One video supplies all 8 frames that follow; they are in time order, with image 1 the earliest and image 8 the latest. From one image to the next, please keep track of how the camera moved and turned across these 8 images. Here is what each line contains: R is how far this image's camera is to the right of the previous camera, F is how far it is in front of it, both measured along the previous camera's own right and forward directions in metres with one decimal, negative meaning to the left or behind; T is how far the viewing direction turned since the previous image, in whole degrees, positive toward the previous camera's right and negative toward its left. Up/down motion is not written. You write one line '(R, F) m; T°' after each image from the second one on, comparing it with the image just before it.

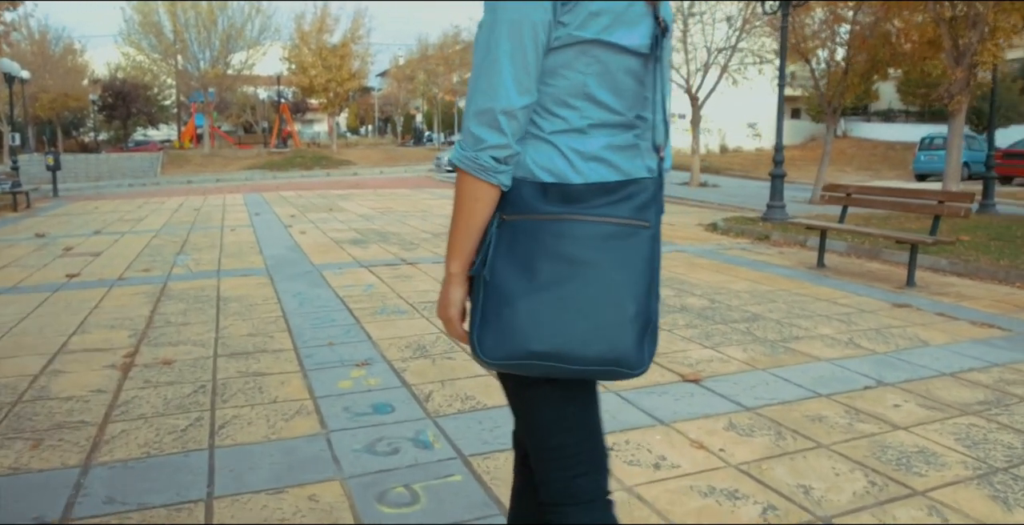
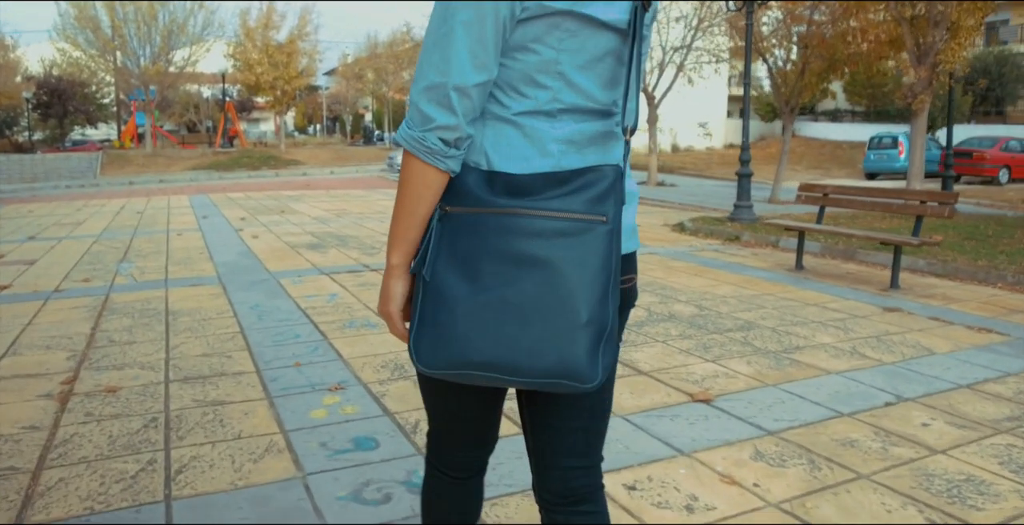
(-0.2, +0.5) m; +3°
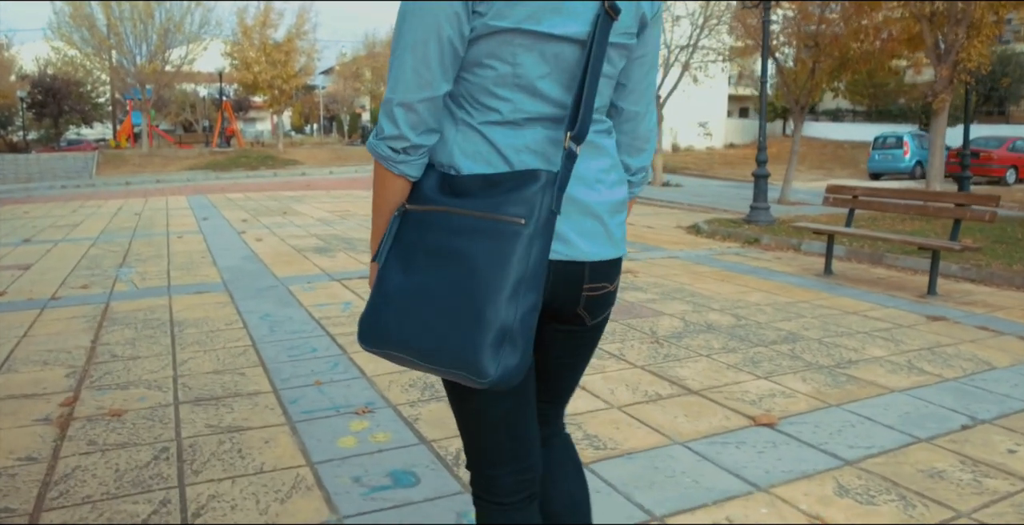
(-0.2, +0.4) m; 0°
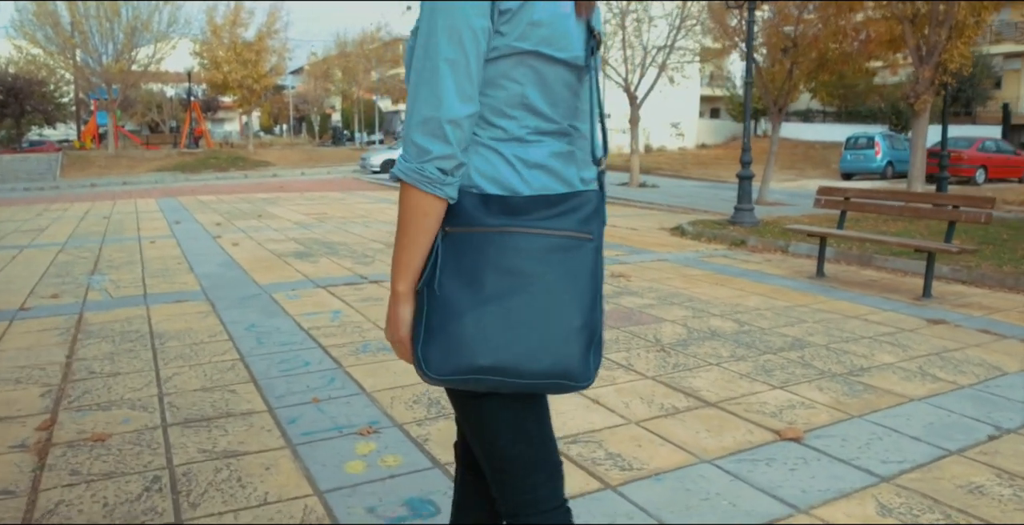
(-0.2, +0.2) m; +2°
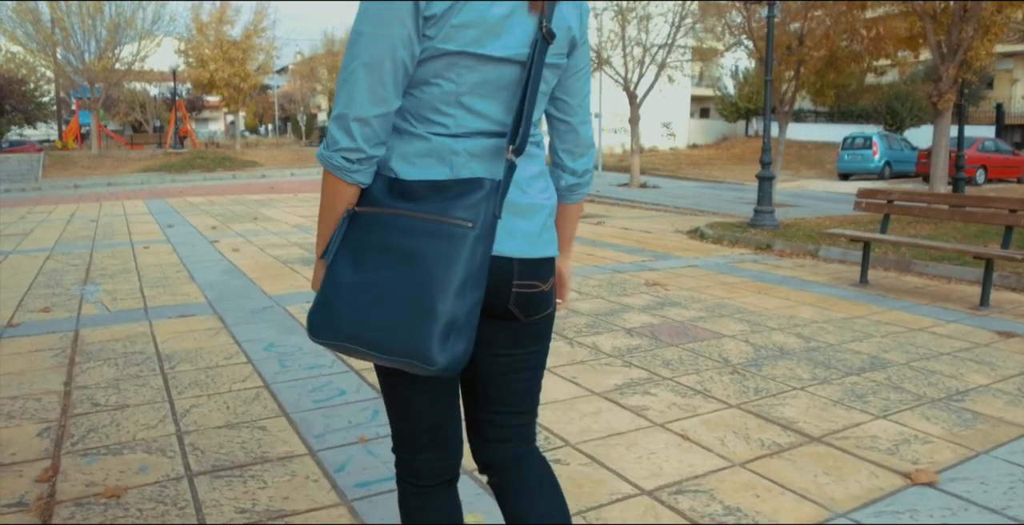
(-0.4, +0.6) m; +1°
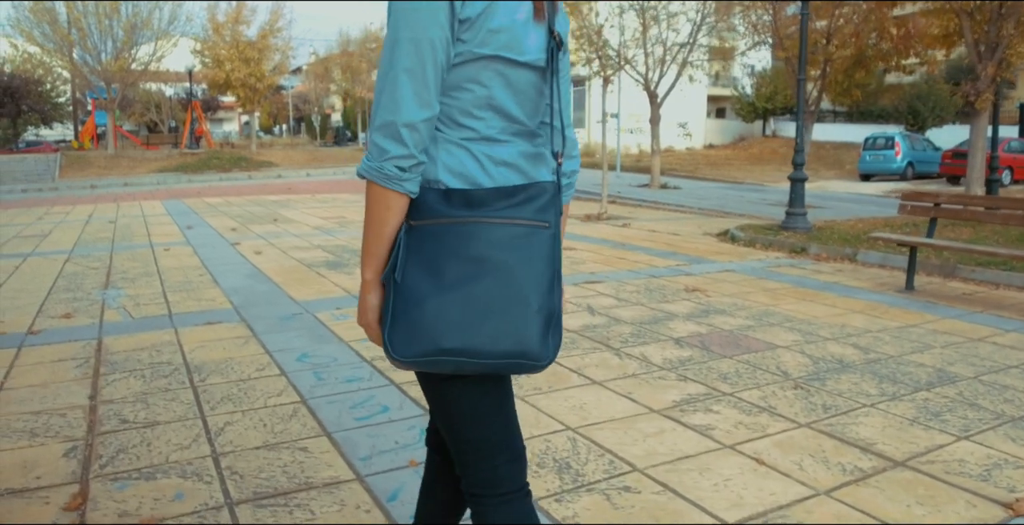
(-0.2, +0.3) m; -1°
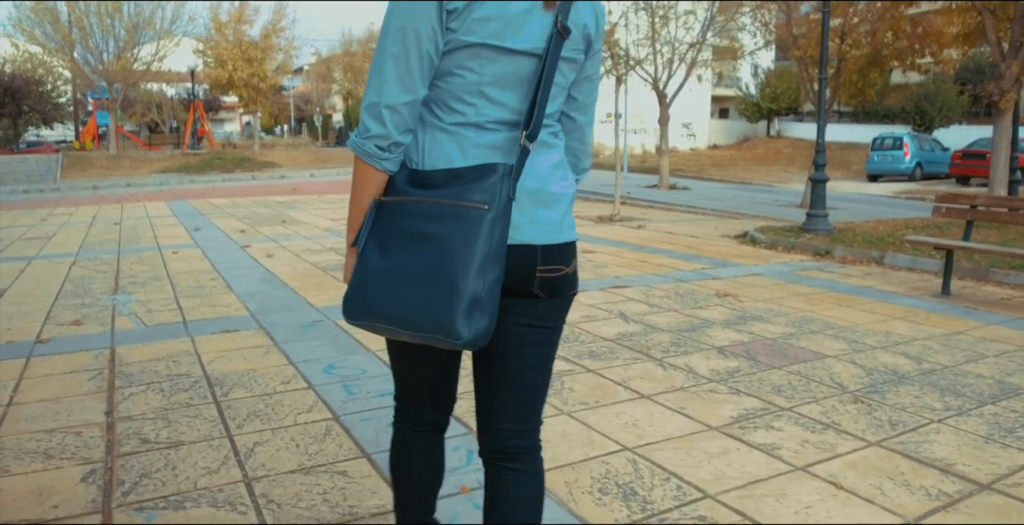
(-0.2, +0.3) m; 0°
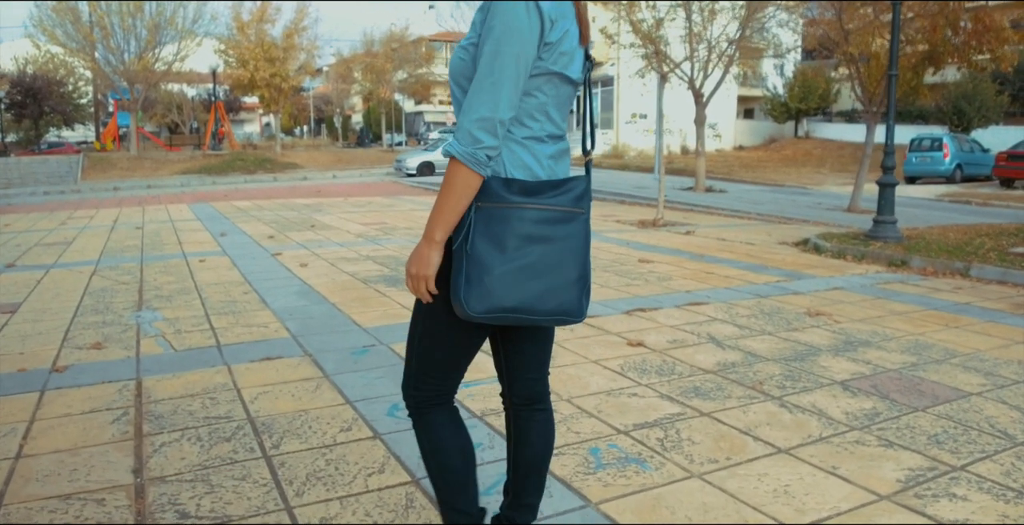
(-0.4, +0.7) m; -1°
